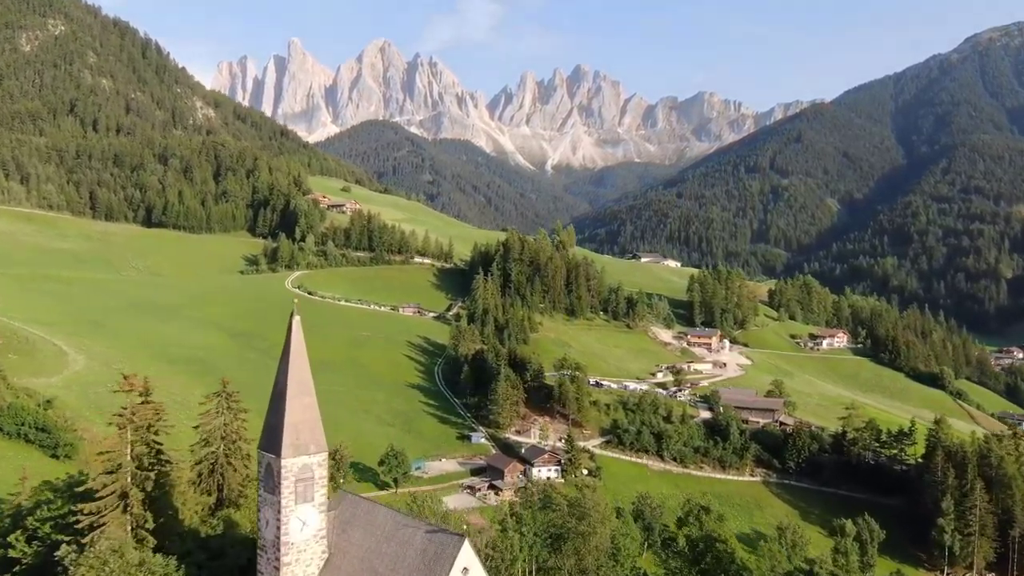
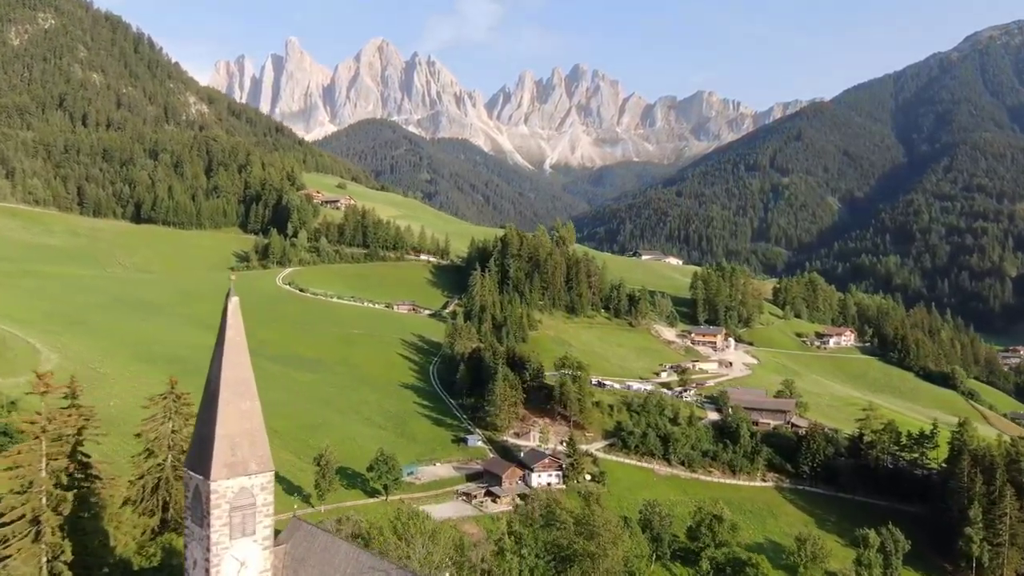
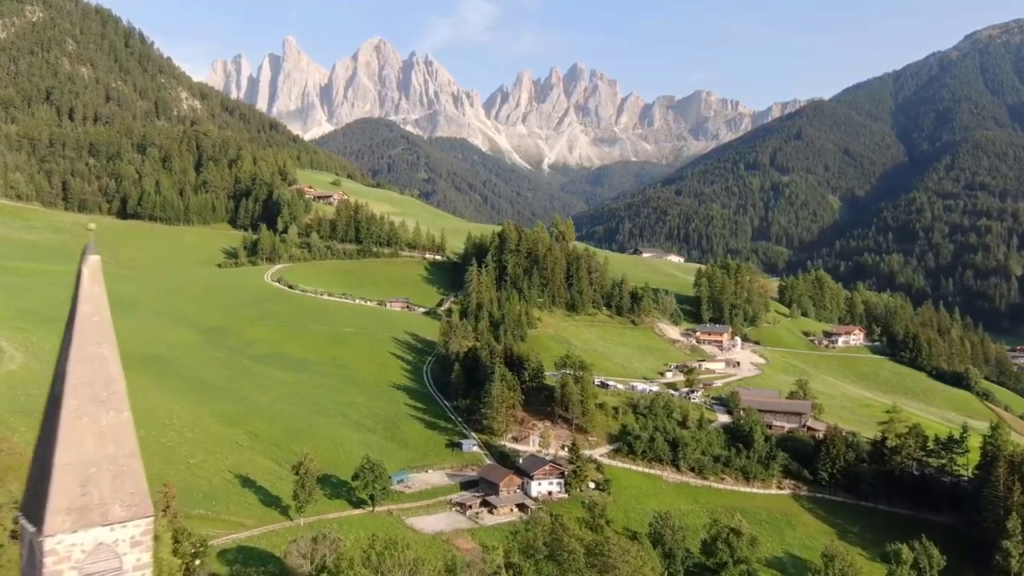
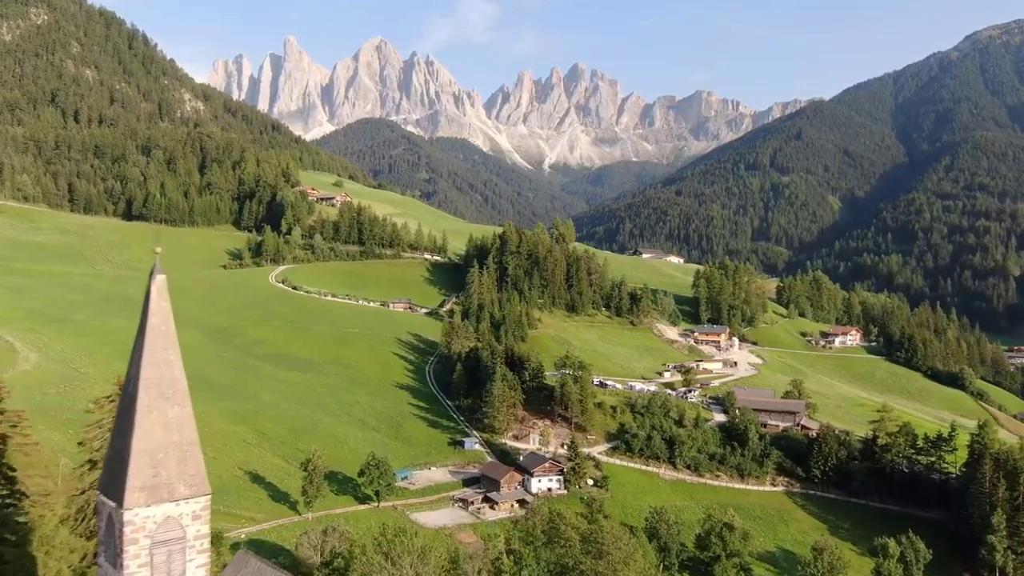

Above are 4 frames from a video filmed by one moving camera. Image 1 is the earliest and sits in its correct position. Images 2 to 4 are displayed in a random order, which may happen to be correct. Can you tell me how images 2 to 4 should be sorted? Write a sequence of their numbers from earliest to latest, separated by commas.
2, 4, 3
